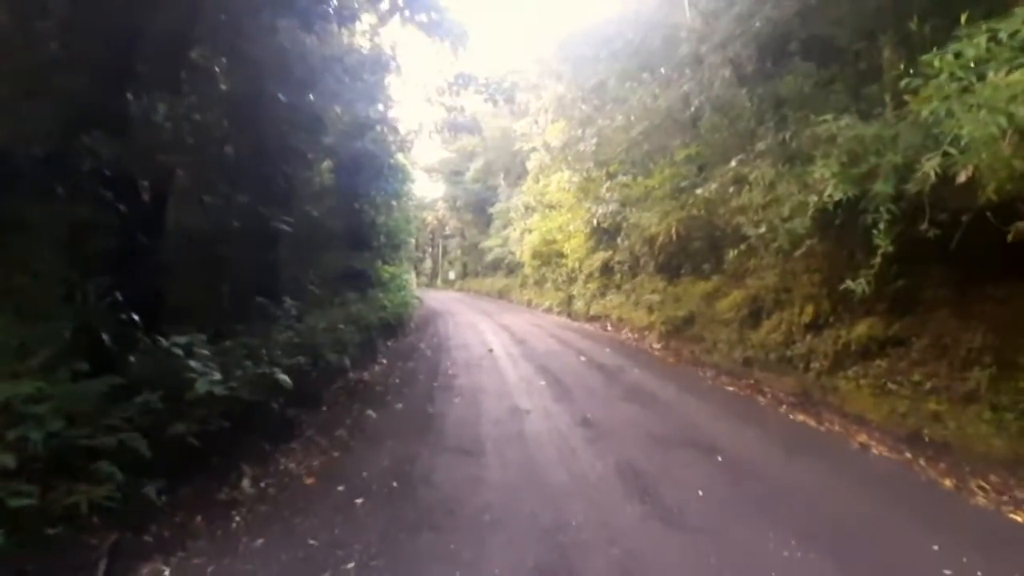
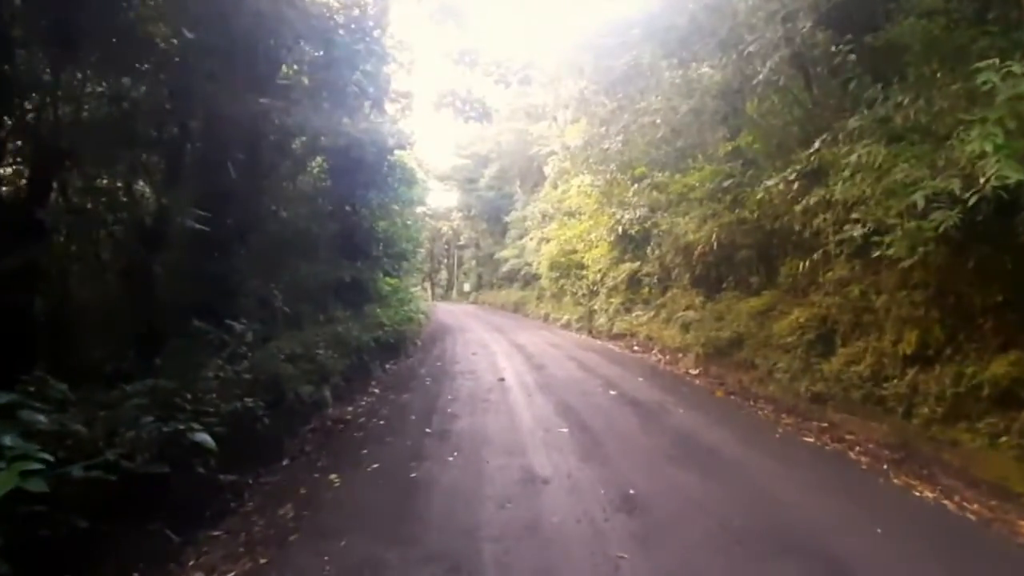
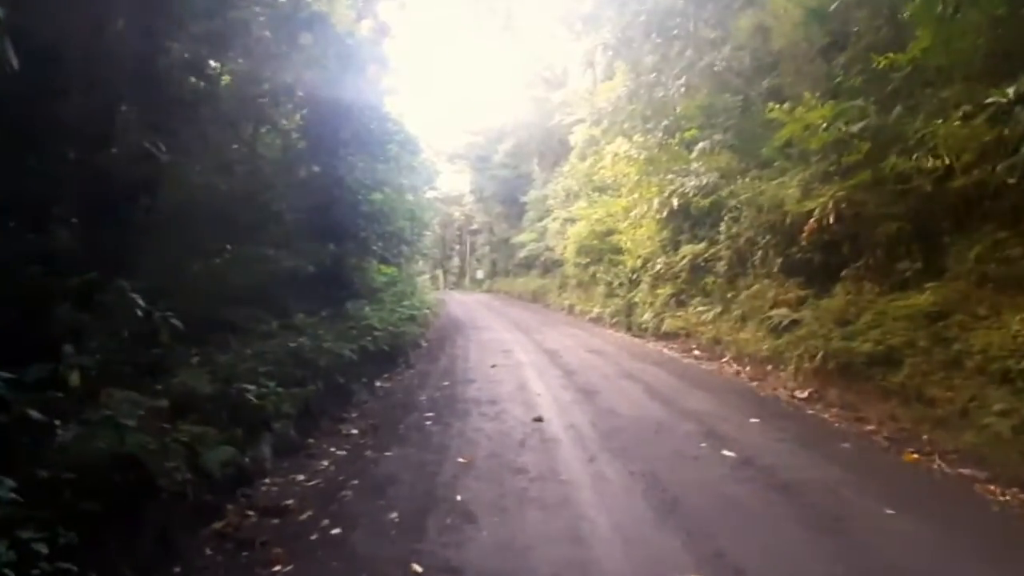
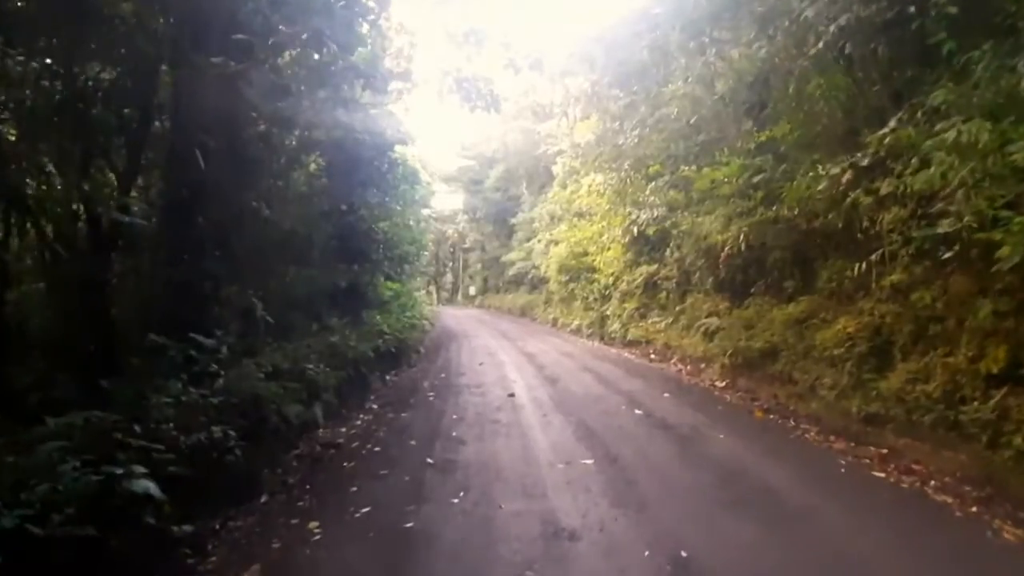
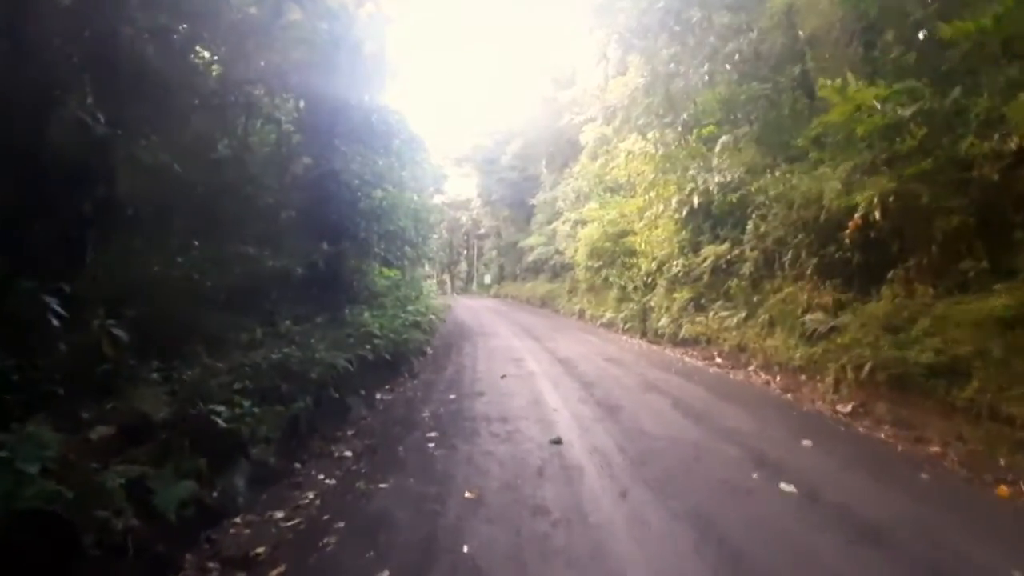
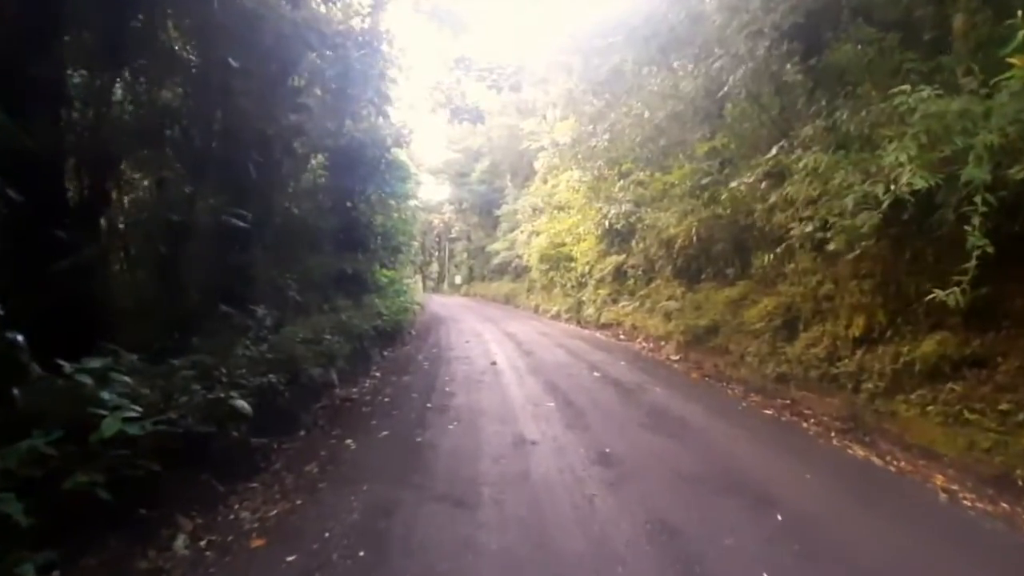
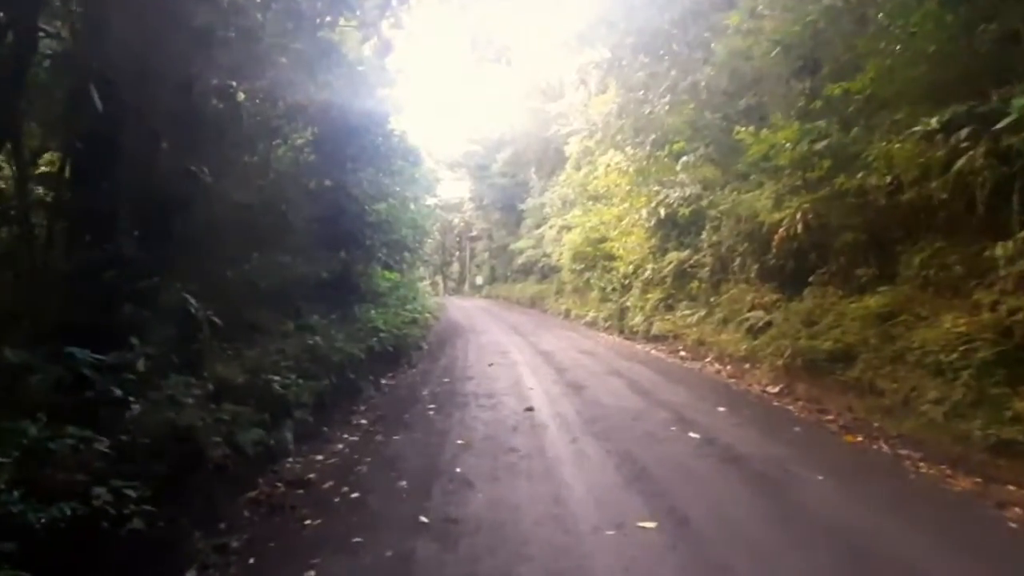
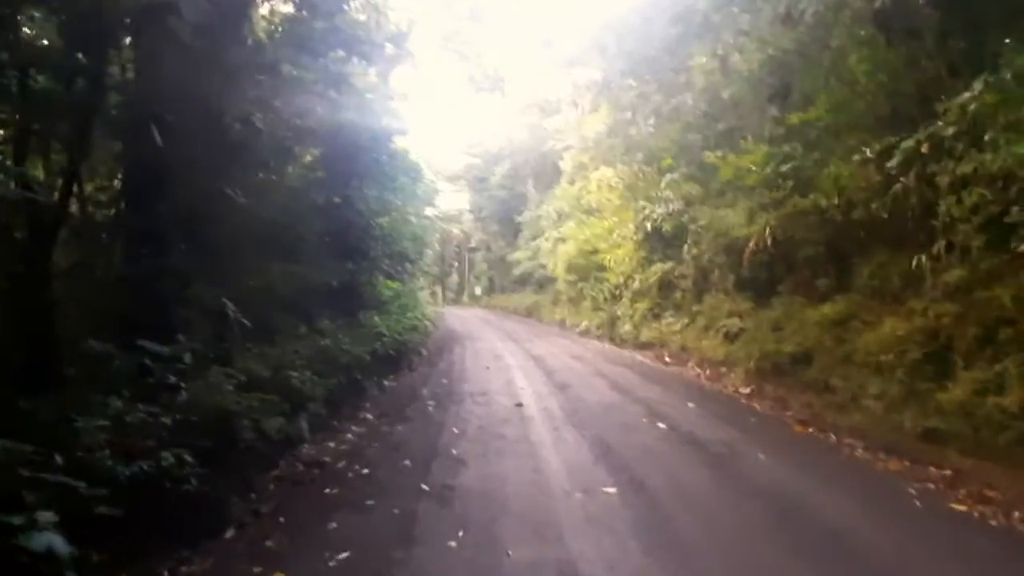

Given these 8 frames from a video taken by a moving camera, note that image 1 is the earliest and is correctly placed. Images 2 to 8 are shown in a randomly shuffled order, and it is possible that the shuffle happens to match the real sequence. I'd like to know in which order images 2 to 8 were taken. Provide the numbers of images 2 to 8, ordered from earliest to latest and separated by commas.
6, 2, 4, 8, 7, 3, 5
